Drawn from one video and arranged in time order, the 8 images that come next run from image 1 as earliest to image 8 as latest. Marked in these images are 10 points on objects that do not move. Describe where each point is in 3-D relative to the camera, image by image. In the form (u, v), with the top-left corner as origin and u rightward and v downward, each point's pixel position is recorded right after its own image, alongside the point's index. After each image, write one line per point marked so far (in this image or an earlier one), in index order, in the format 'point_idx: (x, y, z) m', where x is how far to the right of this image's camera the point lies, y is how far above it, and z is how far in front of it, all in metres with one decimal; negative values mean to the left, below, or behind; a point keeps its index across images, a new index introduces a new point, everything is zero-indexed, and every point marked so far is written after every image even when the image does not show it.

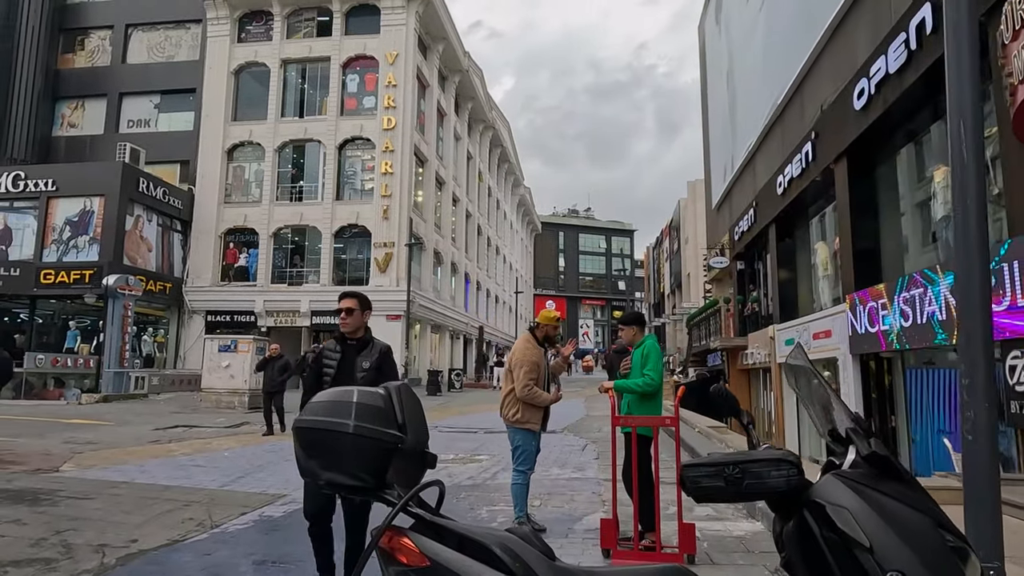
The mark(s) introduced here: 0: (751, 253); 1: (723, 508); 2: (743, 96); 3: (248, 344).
0: (+6.7, +1.0, +19.0) m
1: (+1.8, -1.9, +5.9) m
2: (+6.2, +5.1, +18.1) m
3: (-6.4, -1.3, +16.4) m
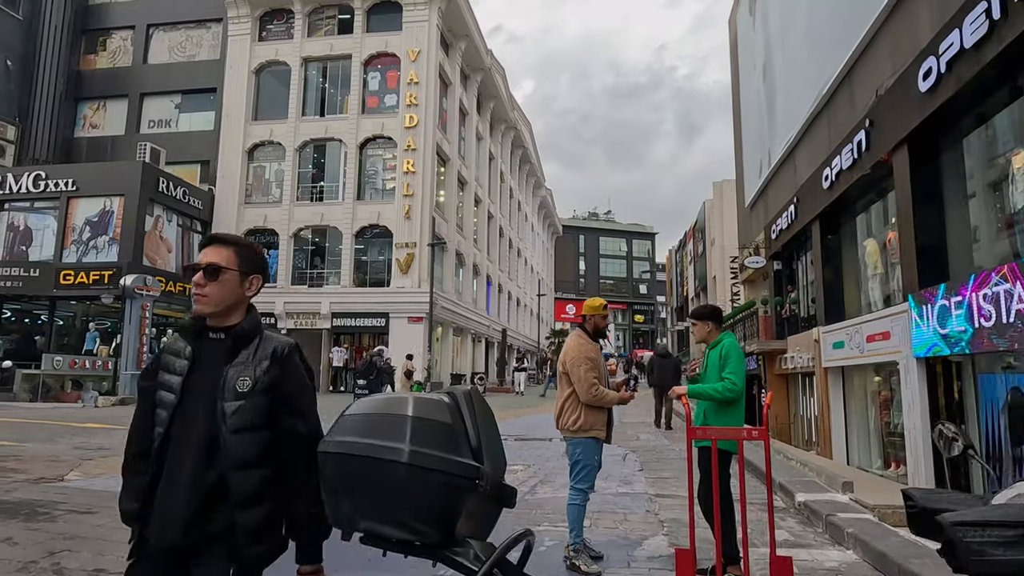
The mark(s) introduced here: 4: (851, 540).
0: (+7.5, +1.0, +18.2) m
1: (+2.2, -1.9, +5.2) m
2: (+6.9, +5.1, +17.3) m
3: (-5.7, -1.3, +15.8) m
4: (+2.4, -1.7, +4.7) m
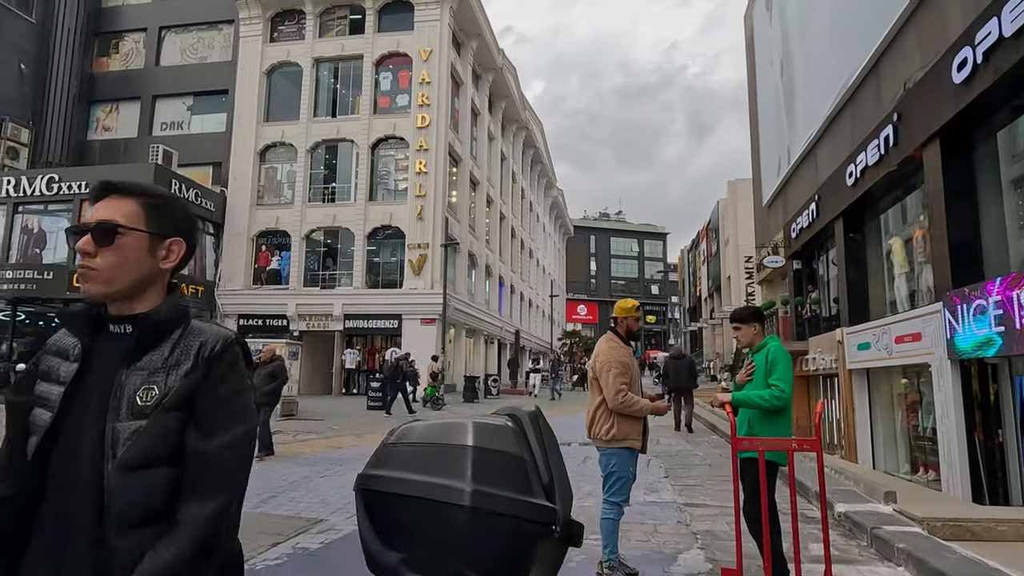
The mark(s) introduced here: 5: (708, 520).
0: (+7.8, +1.0, +17.8) m
1: (+2.4, -1.9, +4.9) m
2: (+7.3, +5.1, +17.0) m
3: (-5.4, -1.4, +15.7) m
4: (+2.5, -1.7, +4.4) m
5: (+1.7, -2.0, +5.8) m
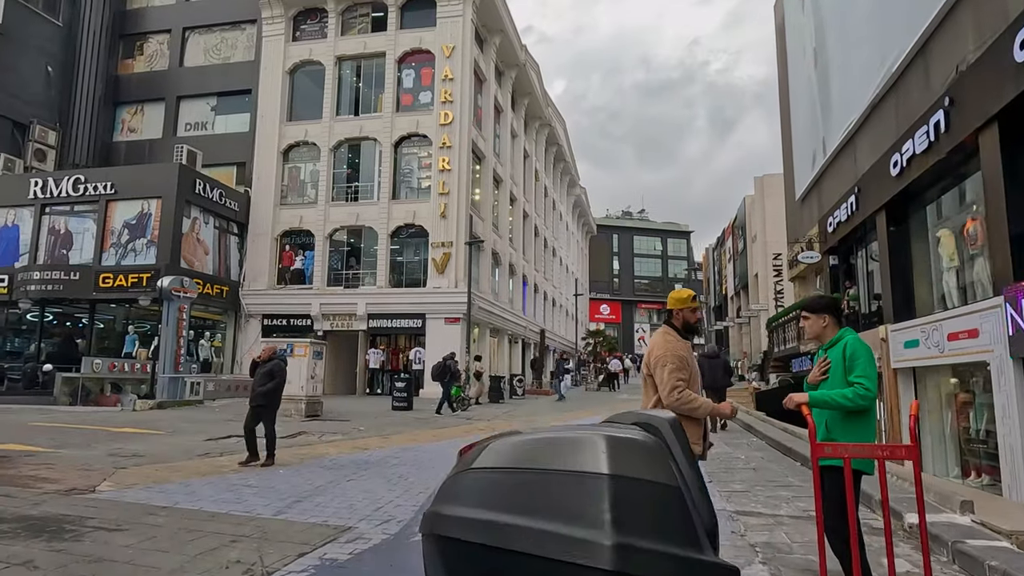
0: (+8.5, +1.1, +17.2) m
1: (+2.7, -1.8, +4.4) m
2: (+7.9, +5.2, +16.4) m
3: (-4.7, -1.3, +15.5) m
4: (+2.8, -1.7, +3.9) m
5: (+2.0, -1.9, +5.4) m
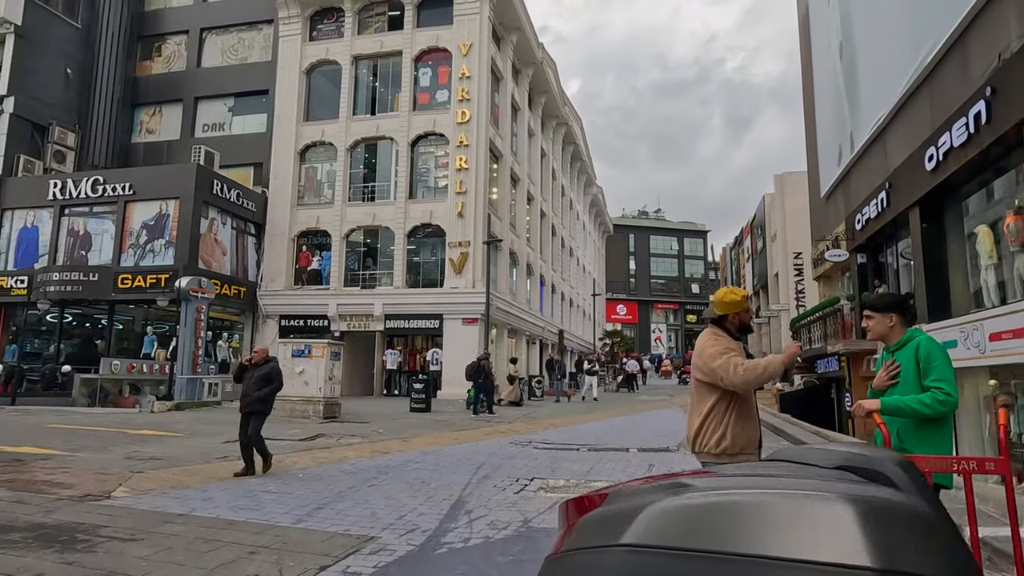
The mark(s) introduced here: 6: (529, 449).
0: (+9.0, +1.1, +16.7) m
1: (+2.9, -1.8, +4.1) m
2: (+8.4, +5.2, +15.9) m
3: (-4.3, -1.4, +15.3) m
4: (+3.0, -1.7, +3.6) m
5: (+2.3, -1.9, +5.1) m
6: (+0.3, -2.5, +10.6) m
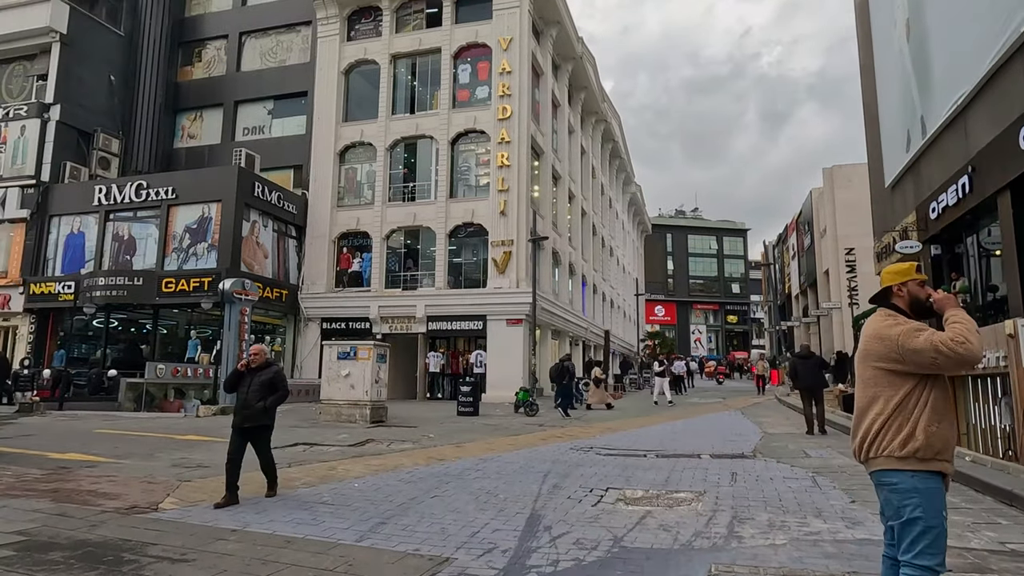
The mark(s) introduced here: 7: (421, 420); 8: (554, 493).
0: (+10.2, +1.2, +15.6) m
1: (+3.5, -1.6, +3.3) m
2: (+9.5, +5.4, +14.8) m
3: (-3.1, -1.4, +14.8) m
4: (+3.6, -1.5, +2.8) m
5: (+2.9, -1.8, +4.3) m
6: (+1.2, -2.4, +9.9) m
7: (-2.1, -3.0, +15.4) m
8: (+0.4, -2.1, +7.1) m
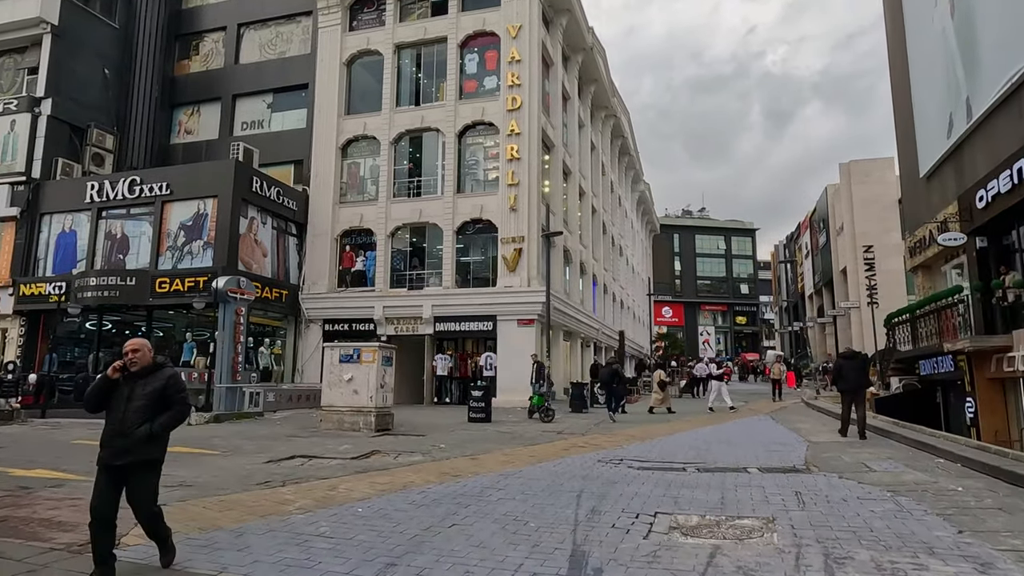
0: (+10.5, +1.4, +14.4) m
1: (+3.8, -1.5, +2.1) m
2: (+9.8, +5.5, +13.7) m
3: (-2.8, -1.3, +13.7) m
4: (+3.8, -1.4, +1.6) m
5: (+3.2, -1.7, +3.2) m
6: (+1.5, -2.3, +8.7) m
7: (-1.7, -2.9, +14.3) m
8: (+0.7, -2.0, +5.9) m
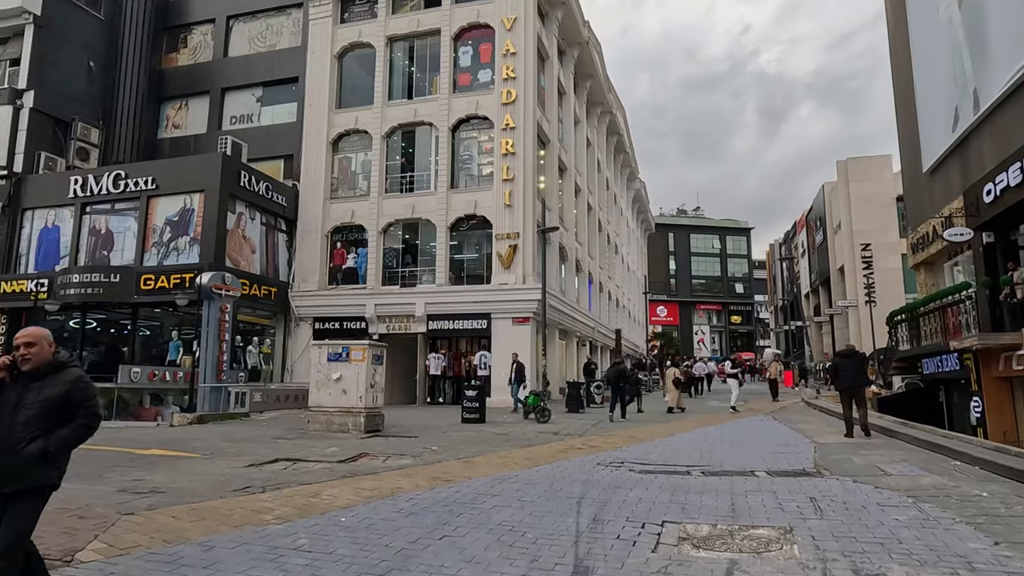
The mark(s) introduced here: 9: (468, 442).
0: (+10.4, +1.4, +14.1) m
1: (+3.8, -1.4, +1.7) m
2: (+9.7, +5.6, +13.3) m
3: (-2.9, -1.2, +13.2) m
4: (+3.9, -1.3, +1.2) m
5: (+3.2, -1.6, +2.7) m
6: (+1.4, -2.3, +8.3) m
7: (-1.8, -2.9, +13.8) m
8: (+0.7, -2.0, +5.5) m
9: (-0.7, -2.6, +11.5) m
